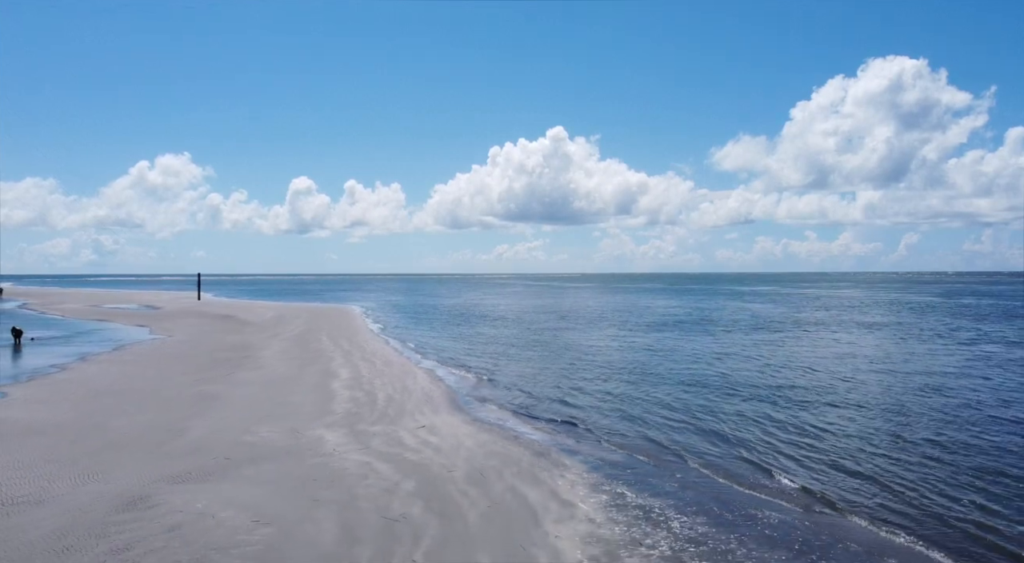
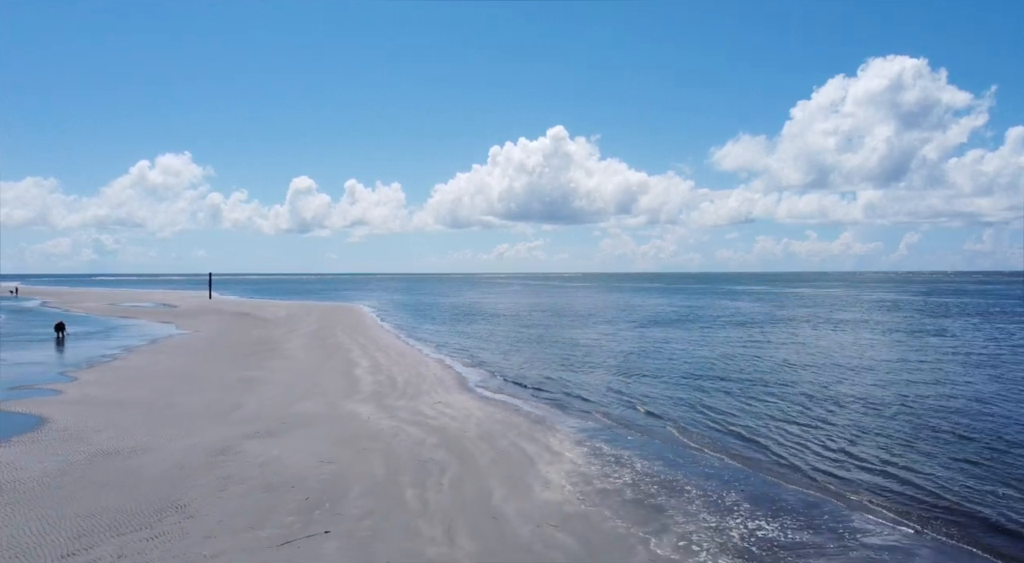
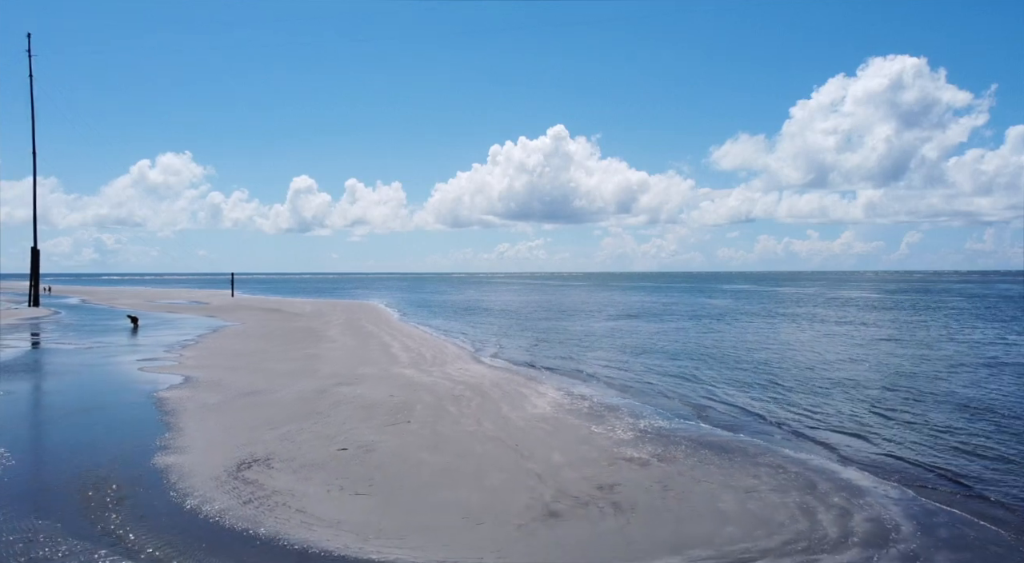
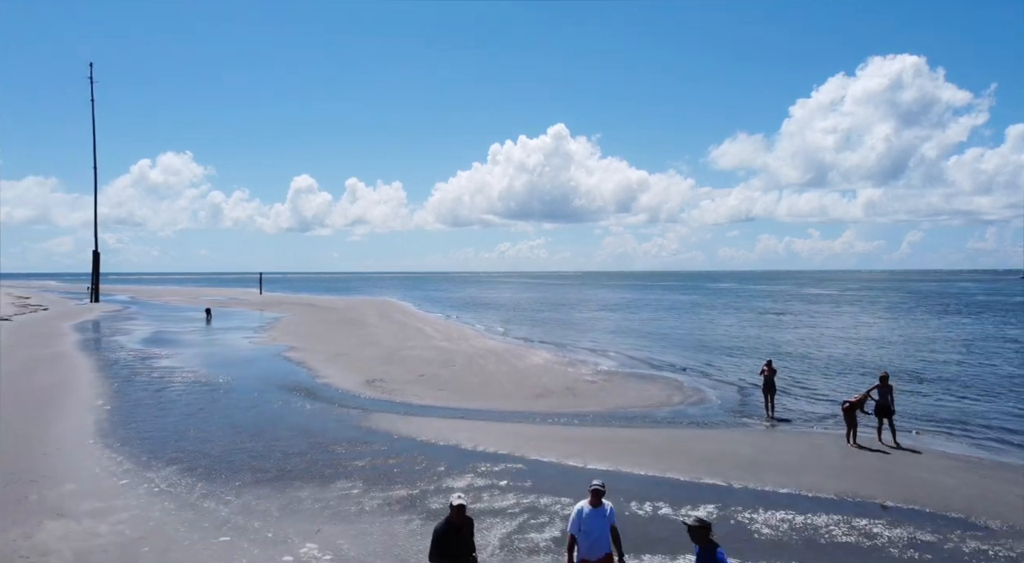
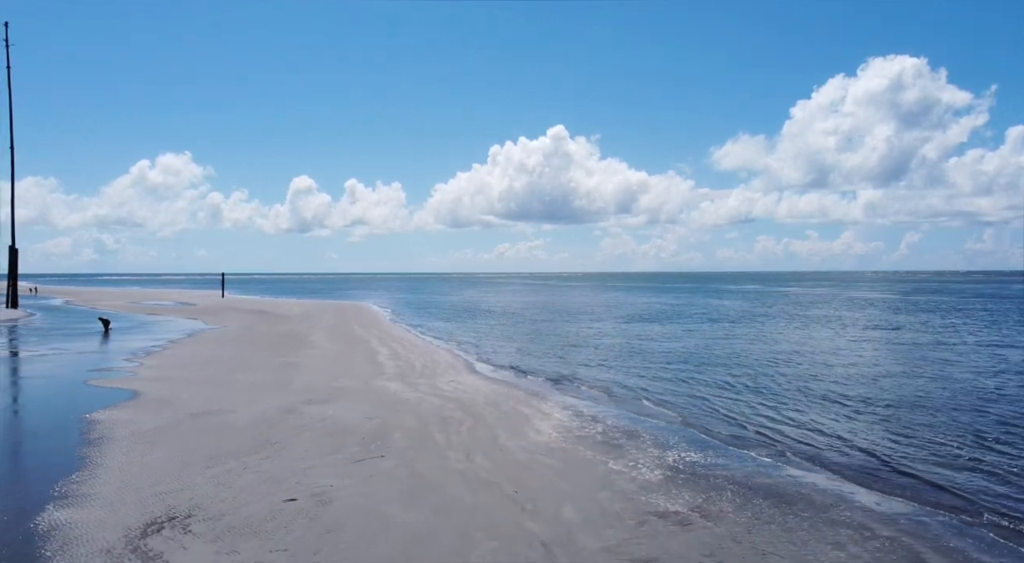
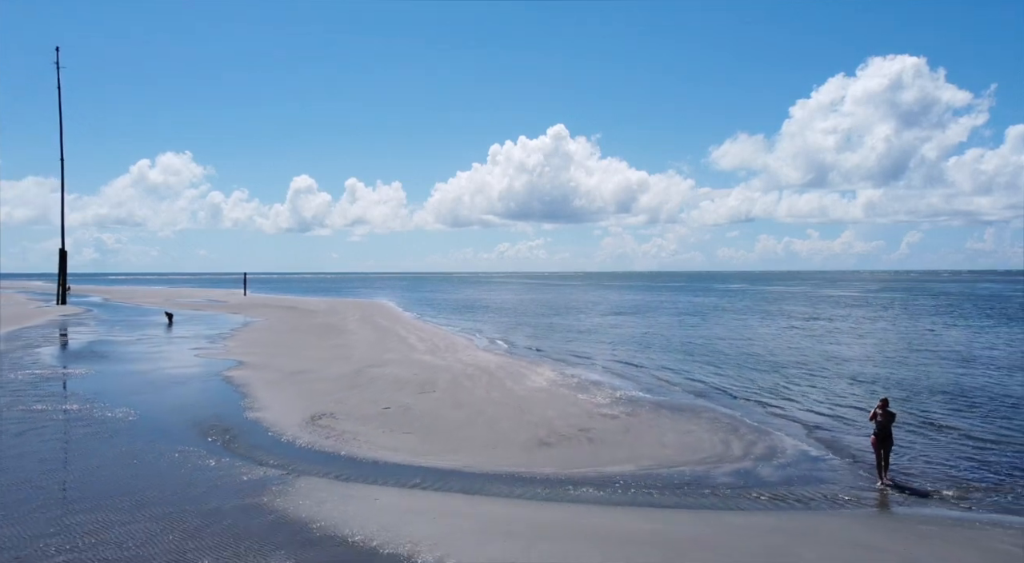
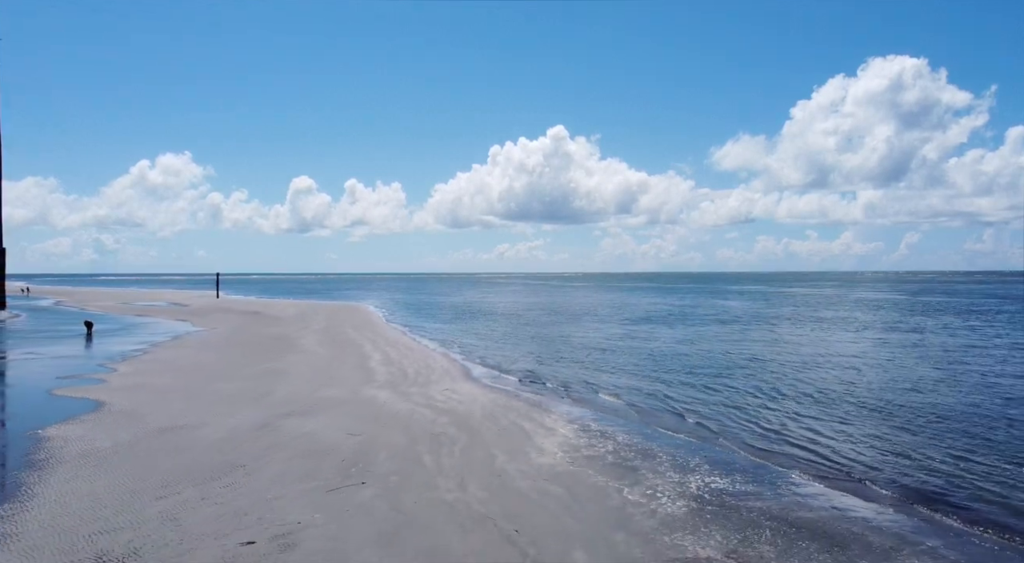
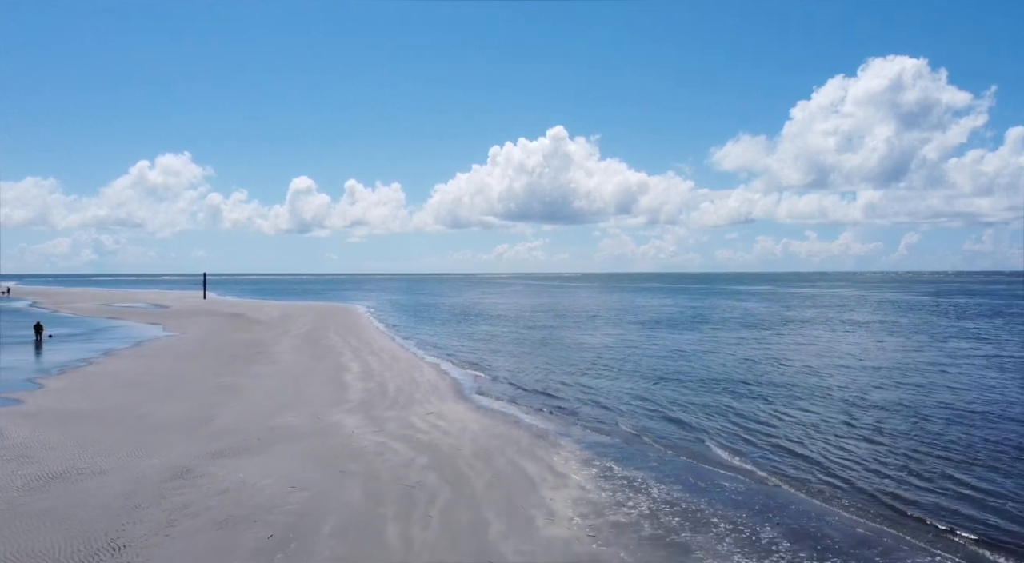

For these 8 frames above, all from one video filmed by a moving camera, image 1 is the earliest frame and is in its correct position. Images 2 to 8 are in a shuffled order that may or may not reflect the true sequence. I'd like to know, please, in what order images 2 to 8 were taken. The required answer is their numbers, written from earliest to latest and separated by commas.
8, 2, 7, 5, 3, 6, 4
